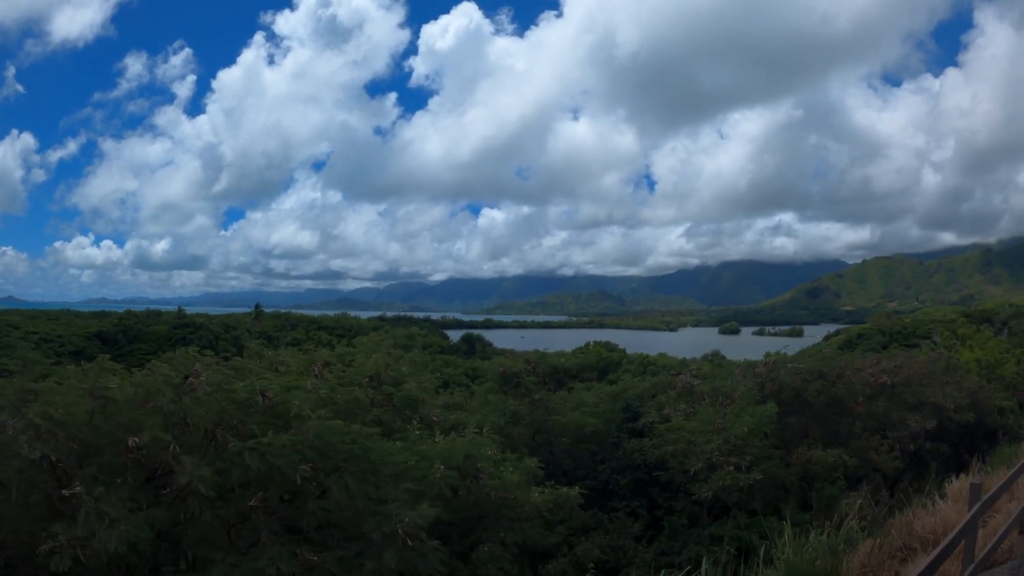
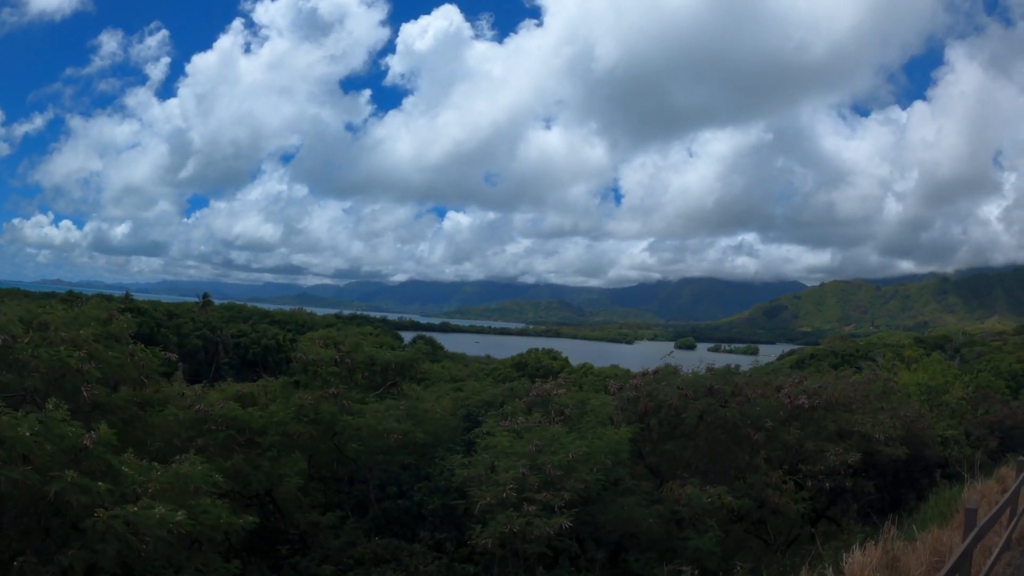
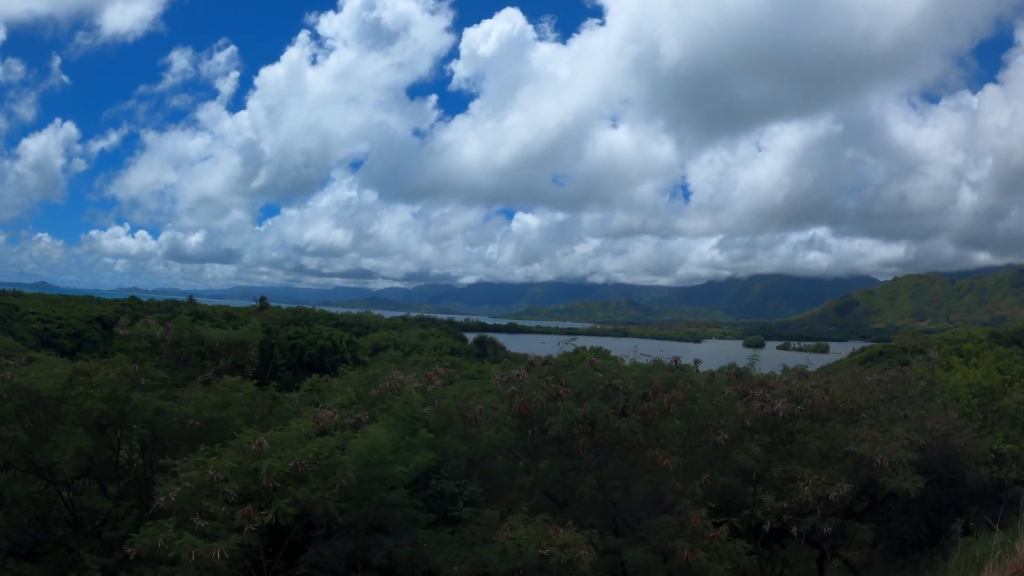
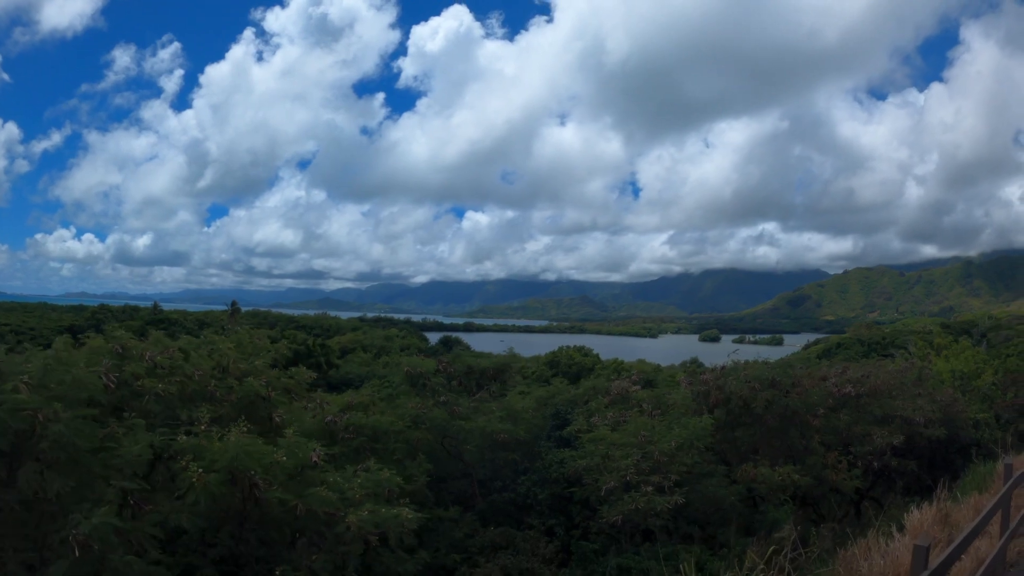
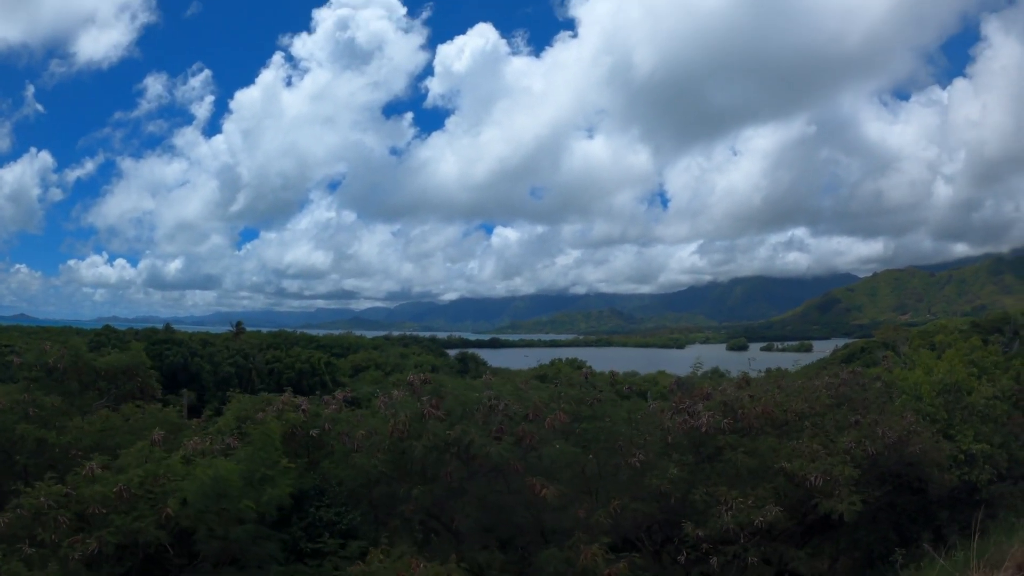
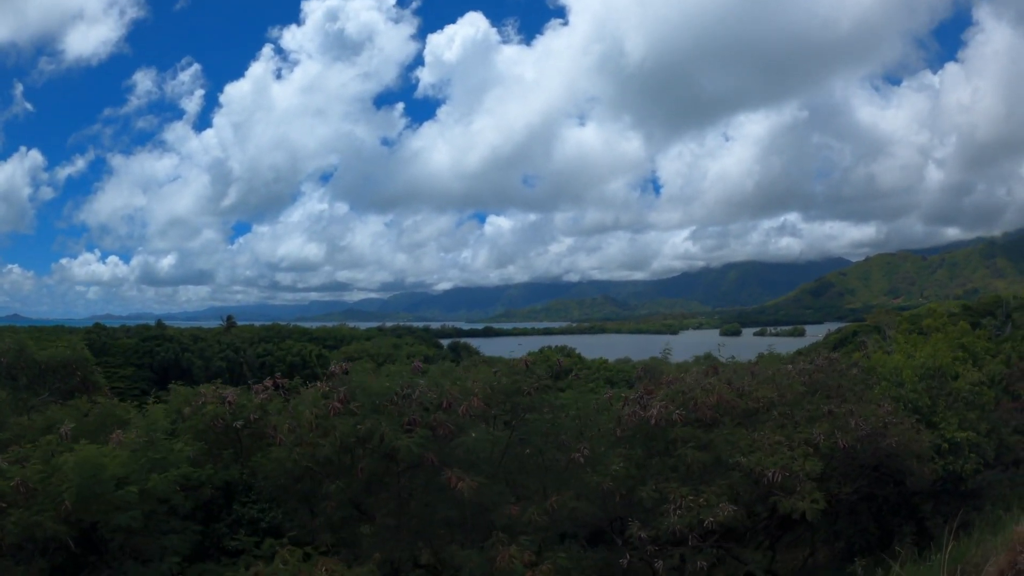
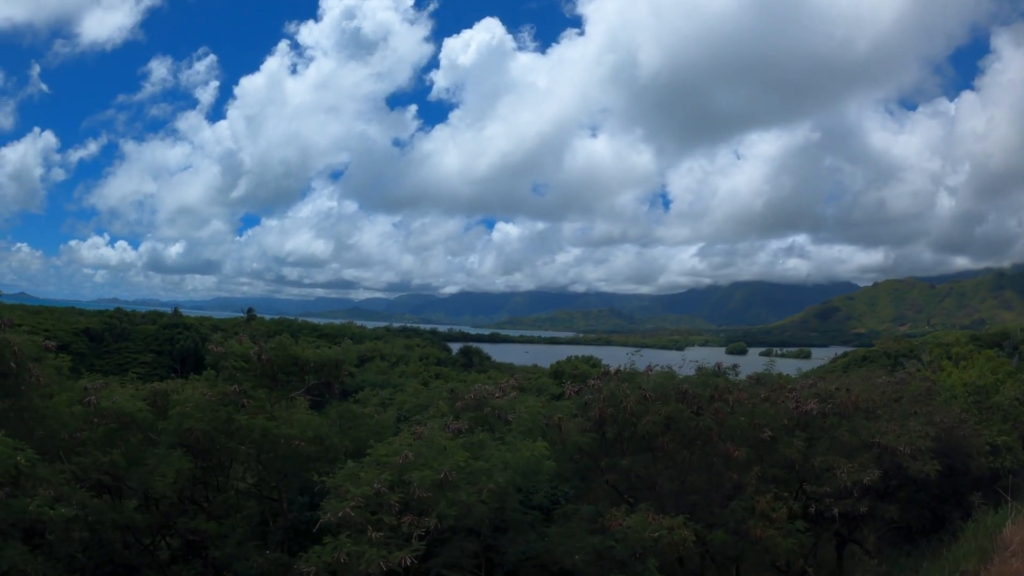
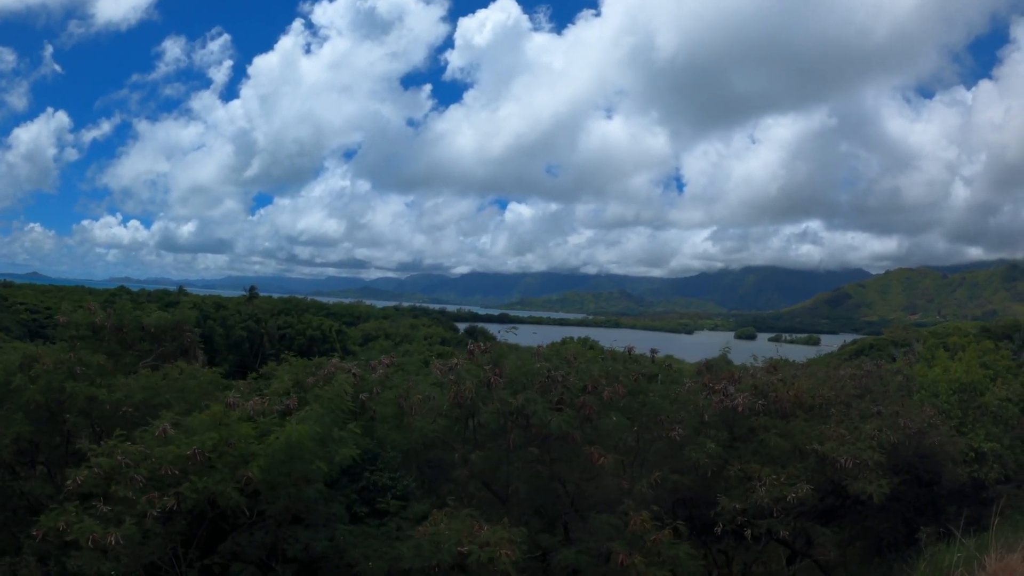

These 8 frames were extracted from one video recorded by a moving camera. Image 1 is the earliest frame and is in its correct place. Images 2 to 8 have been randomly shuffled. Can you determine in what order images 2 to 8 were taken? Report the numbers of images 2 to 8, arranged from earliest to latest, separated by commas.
4, 2, 7, 3, 8, 5, 6
